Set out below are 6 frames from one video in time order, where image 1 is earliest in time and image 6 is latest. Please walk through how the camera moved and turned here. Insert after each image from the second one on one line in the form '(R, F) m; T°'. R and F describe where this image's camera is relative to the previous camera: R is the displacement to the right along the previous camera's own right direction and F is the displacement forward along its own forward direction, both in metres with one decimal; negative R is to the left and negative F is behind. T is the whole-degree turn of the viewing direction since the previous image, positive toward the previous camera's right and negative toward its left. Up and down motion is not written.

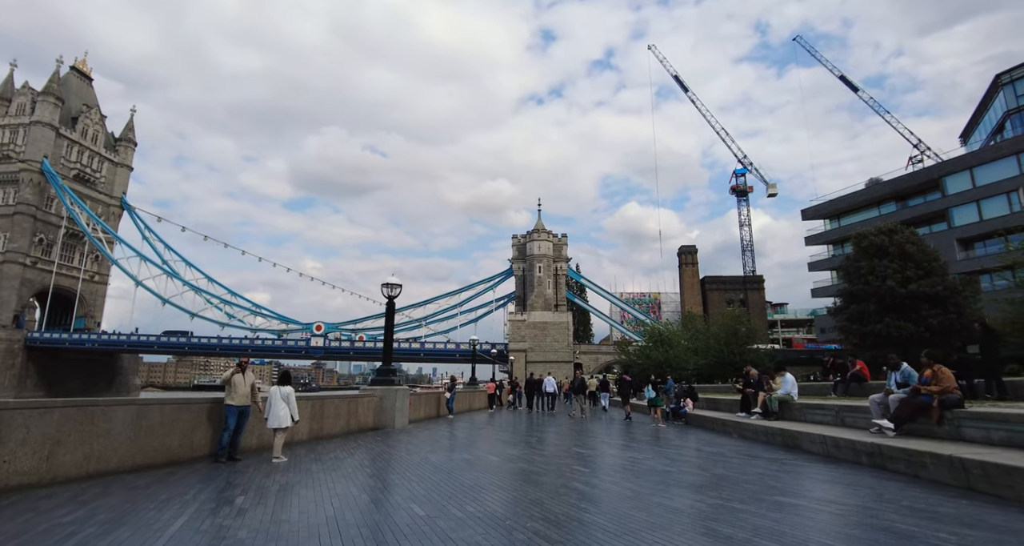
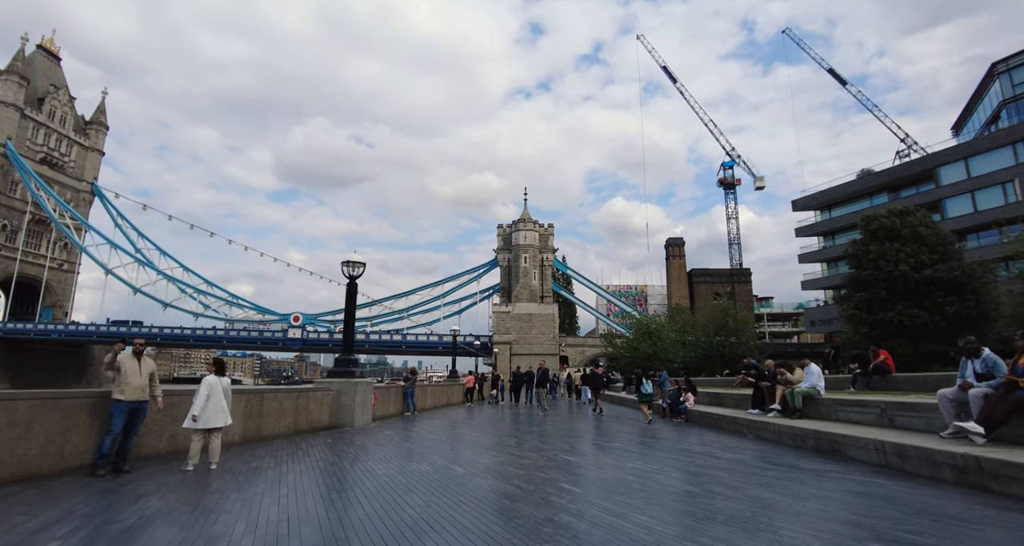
(+0.2, +1.9) m; +2°
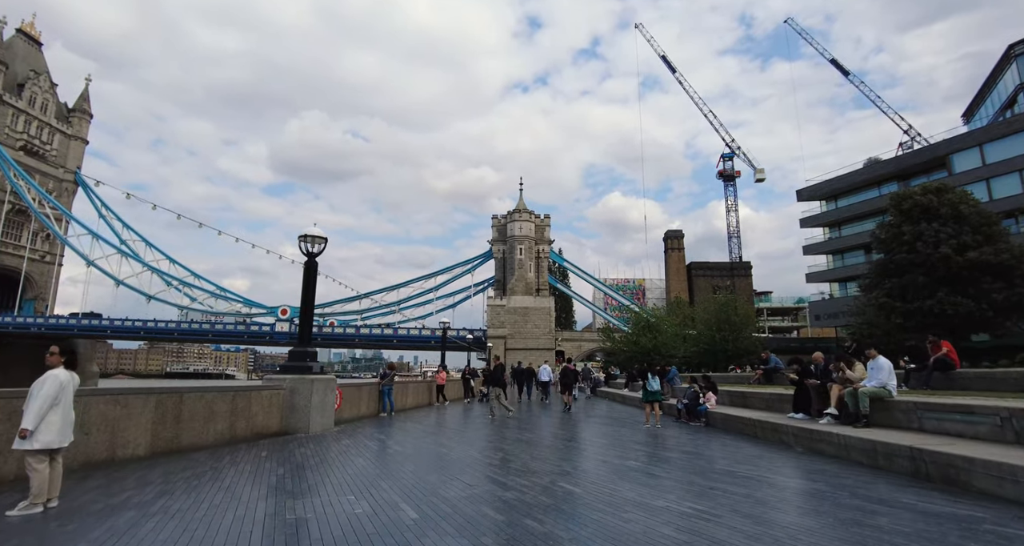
(+0.2, +2.1) m; 0°
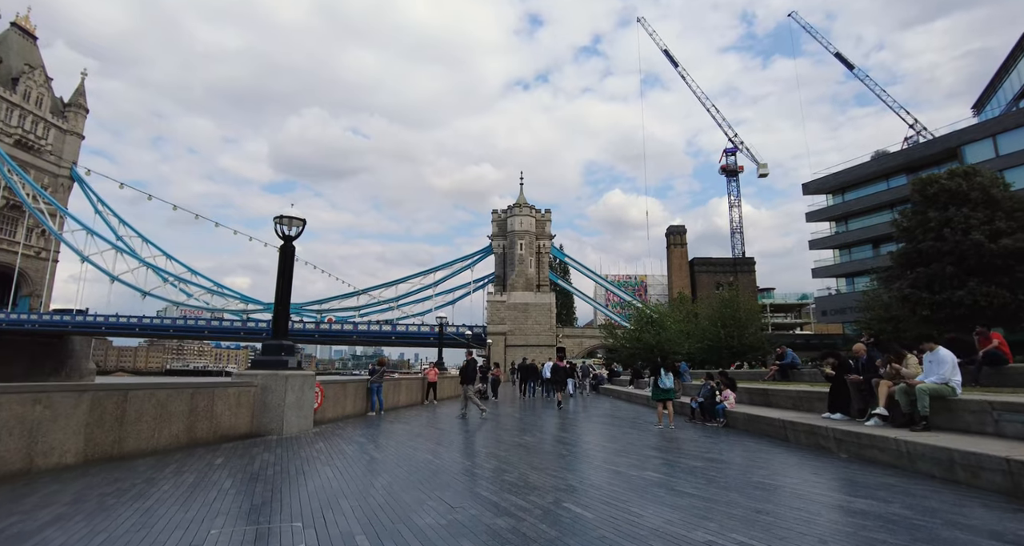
(+0.1, +1.1) m; 0°
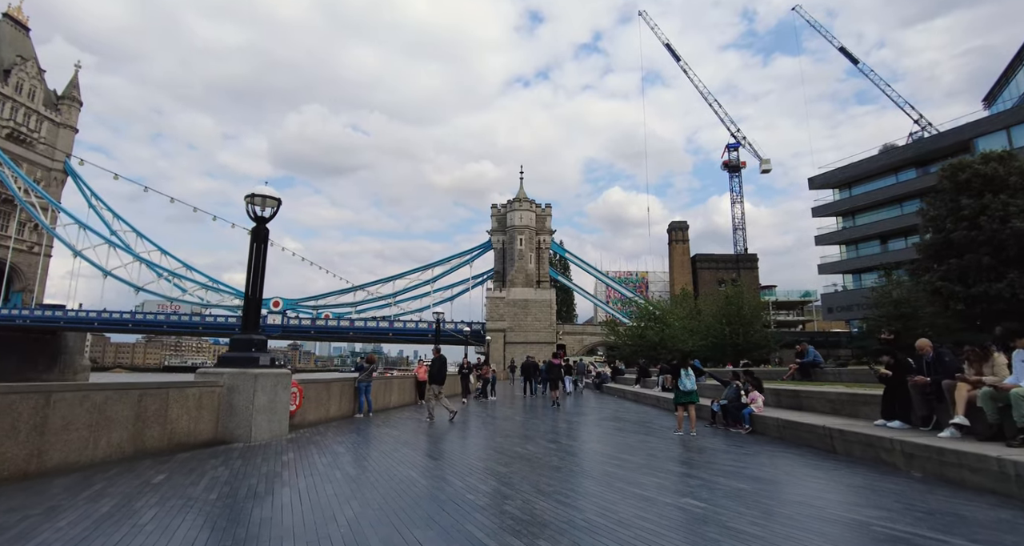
(0.0, +1.2) m; 0°
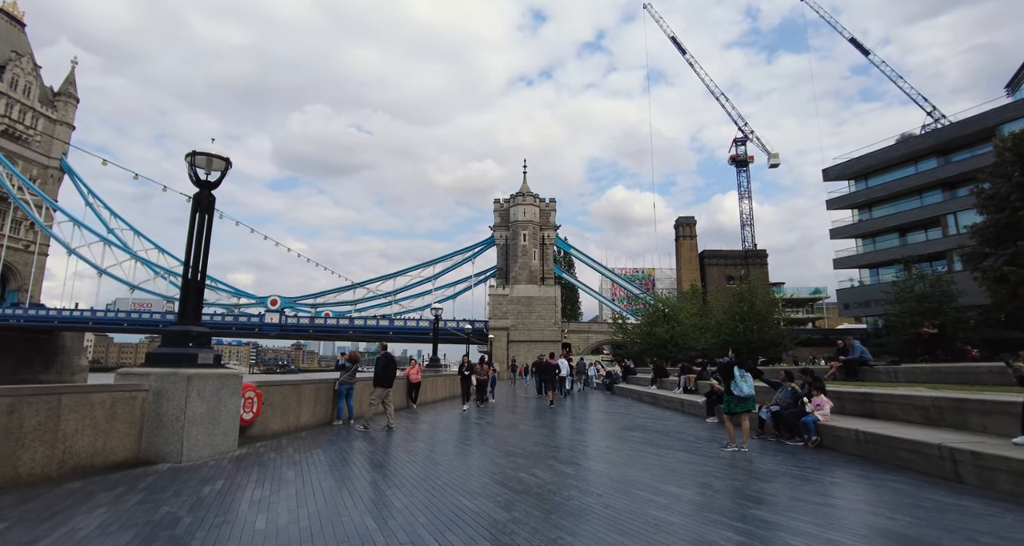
(0.0, +1.8) m; 0°
